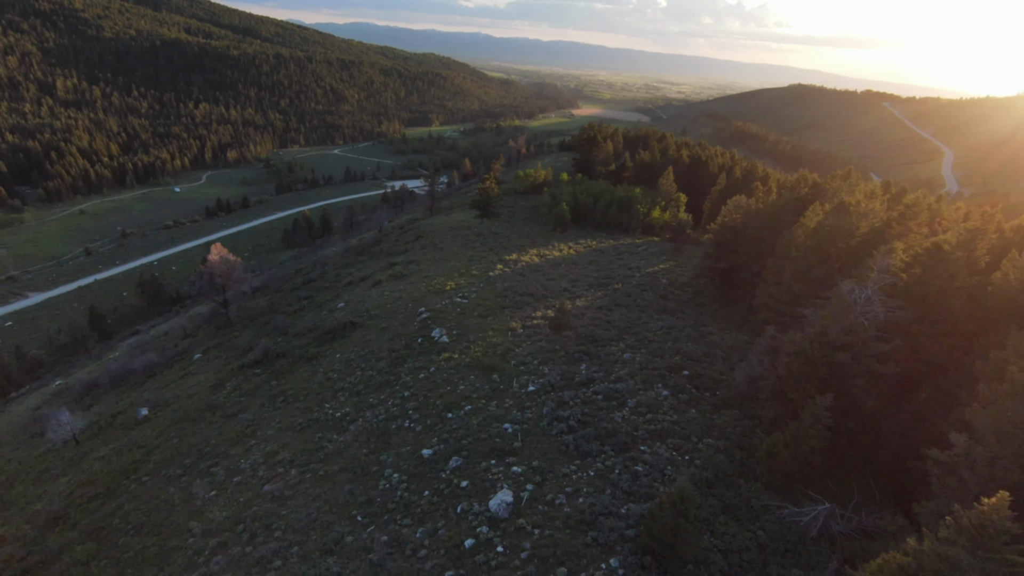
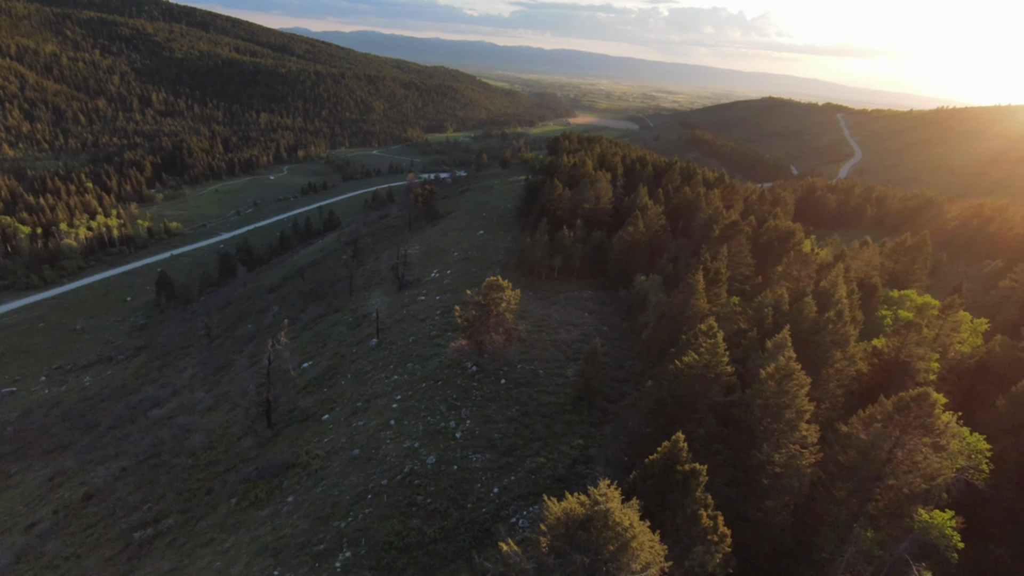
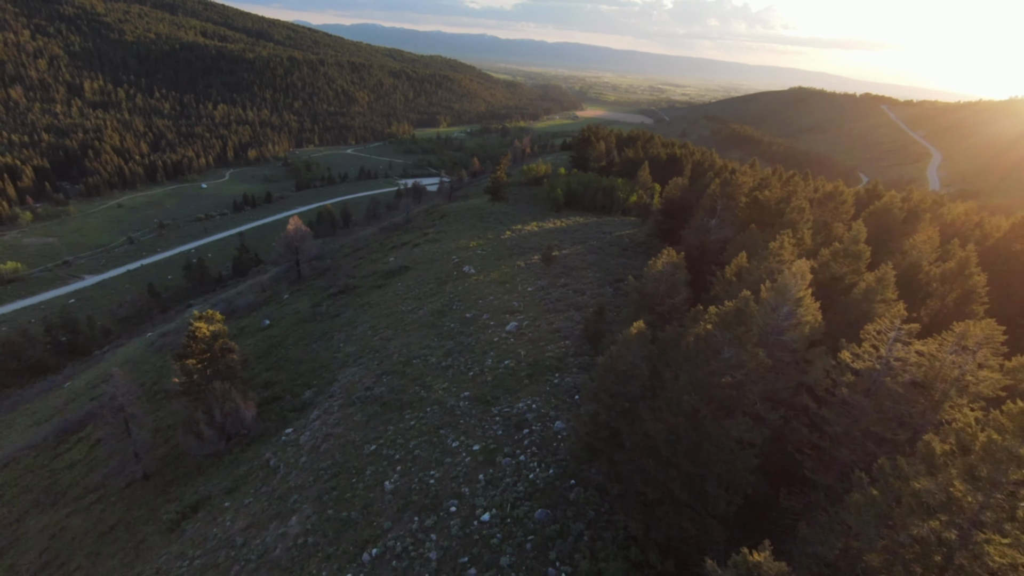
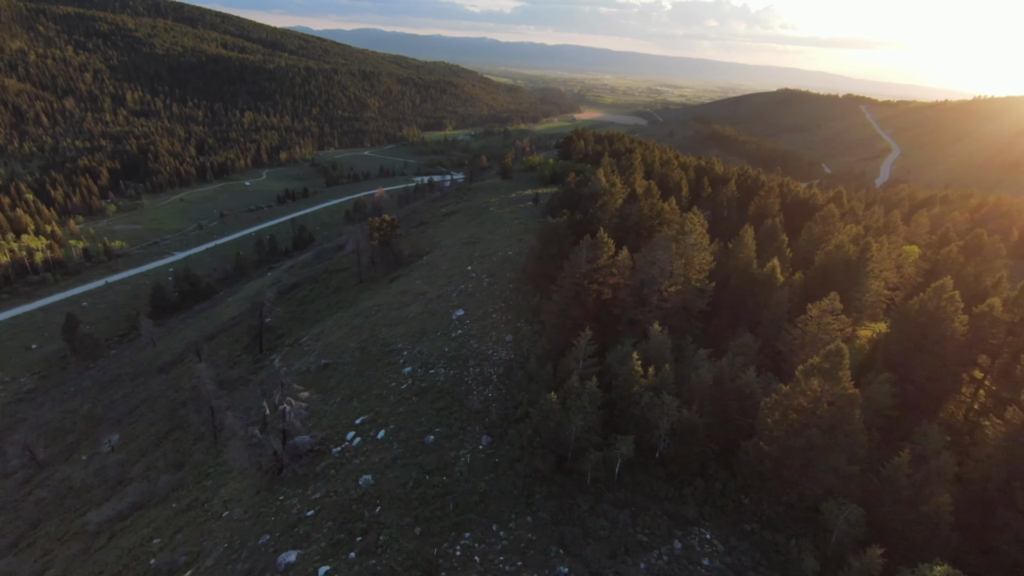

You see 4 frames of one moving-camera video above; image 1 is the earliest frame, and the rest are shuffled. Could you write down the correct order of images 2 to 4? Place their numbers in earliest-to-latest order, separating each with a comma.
3, 4, 2
